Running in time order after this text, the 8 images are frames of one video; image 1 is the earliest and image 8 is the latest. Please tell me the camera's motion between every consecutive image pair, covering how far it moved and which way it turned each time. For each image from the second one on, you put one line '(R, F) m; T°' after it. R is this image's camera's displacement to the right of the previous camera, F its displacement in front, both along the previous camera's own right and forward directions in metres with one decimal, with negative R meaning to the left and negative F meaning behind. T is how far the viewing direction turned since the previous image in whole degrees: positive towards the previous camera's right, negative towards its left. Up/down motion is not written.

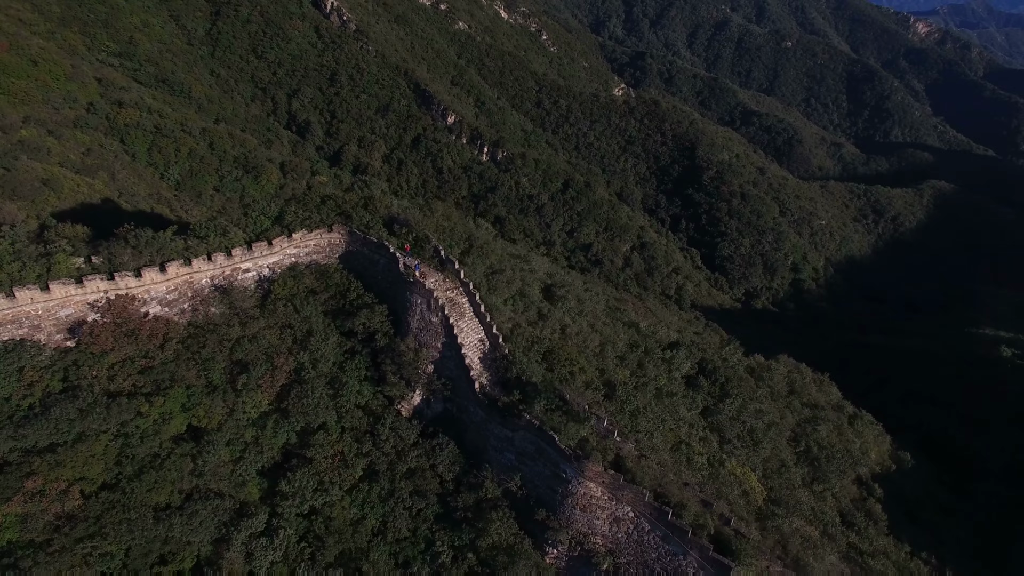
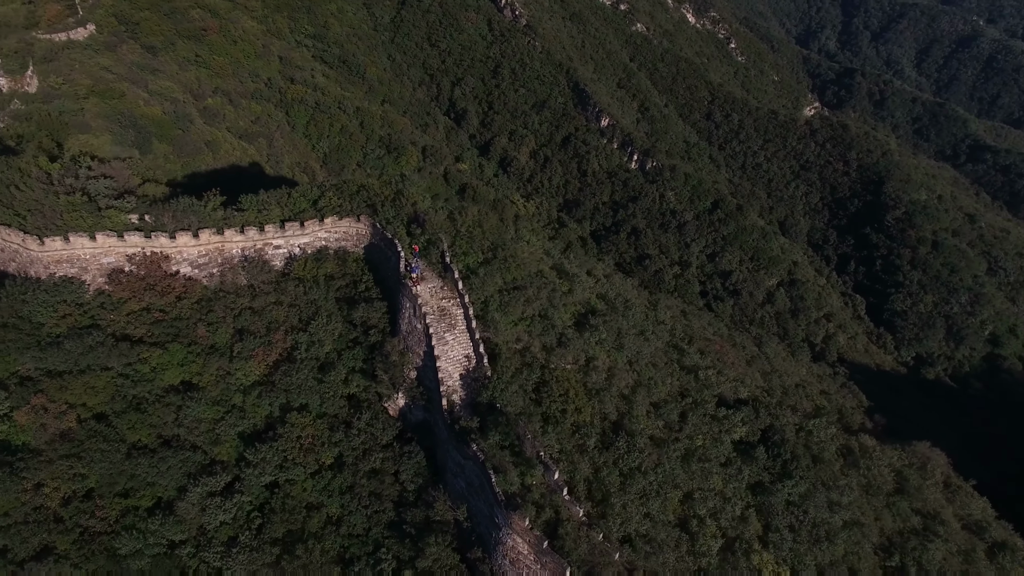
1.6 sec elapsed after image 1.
(+5.2, +1.9) m; -16°
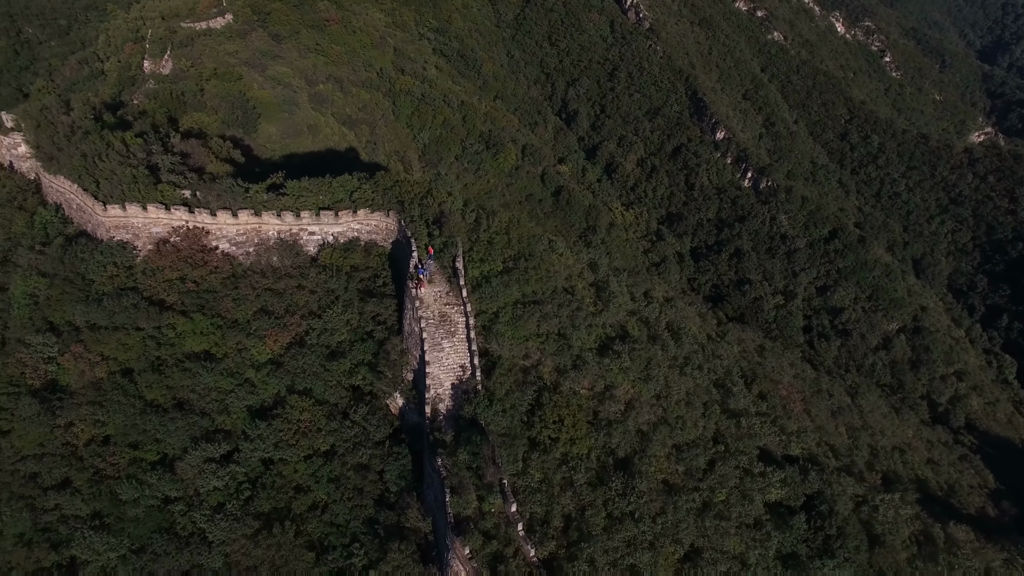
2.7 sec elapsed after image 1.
(+3.4, +1.1) m; -11°
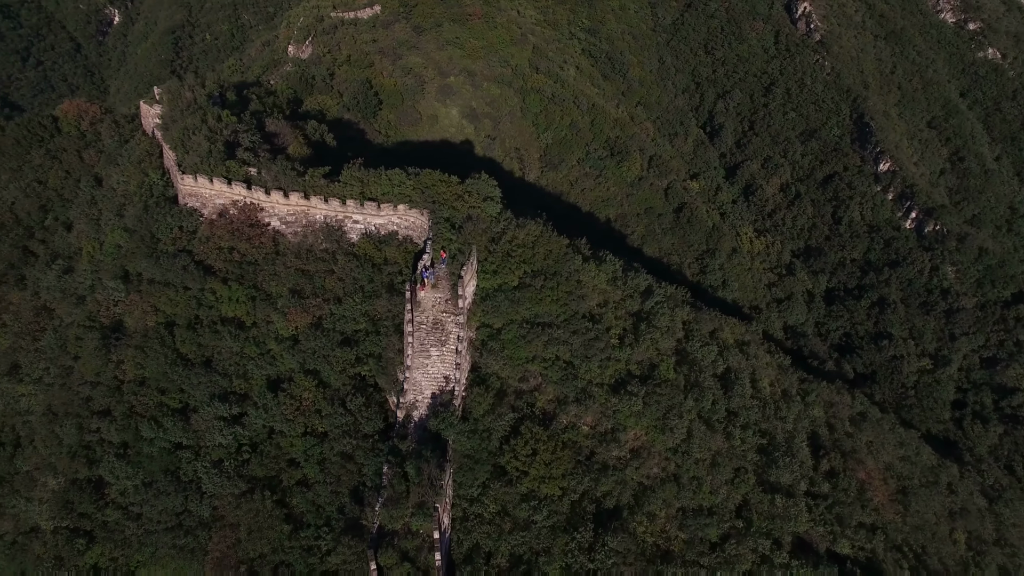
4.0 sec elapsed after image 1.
(+4.4, +1.4) m; -14°
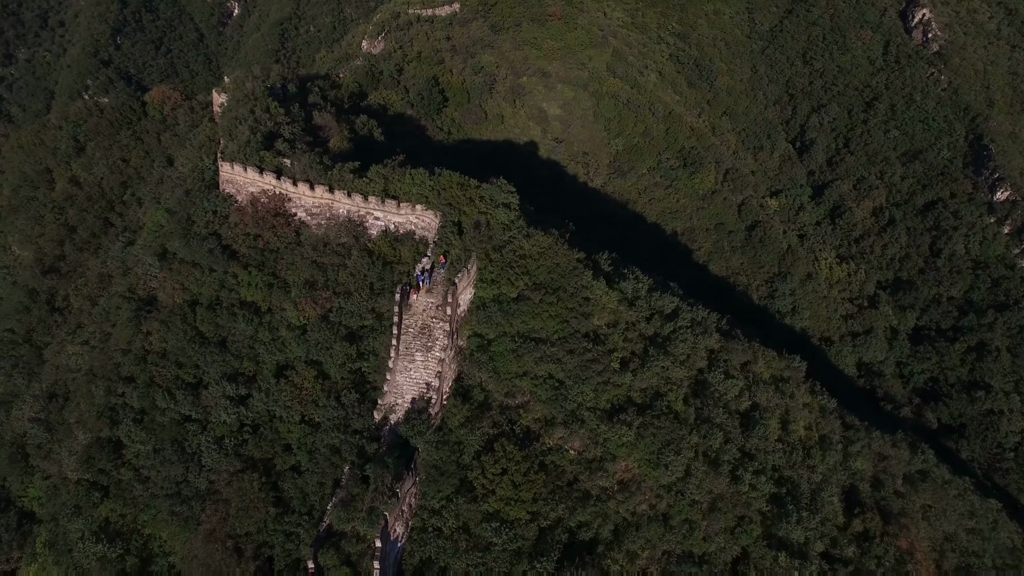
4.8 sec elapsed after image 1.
(+2.8, +0.8) m; -8°
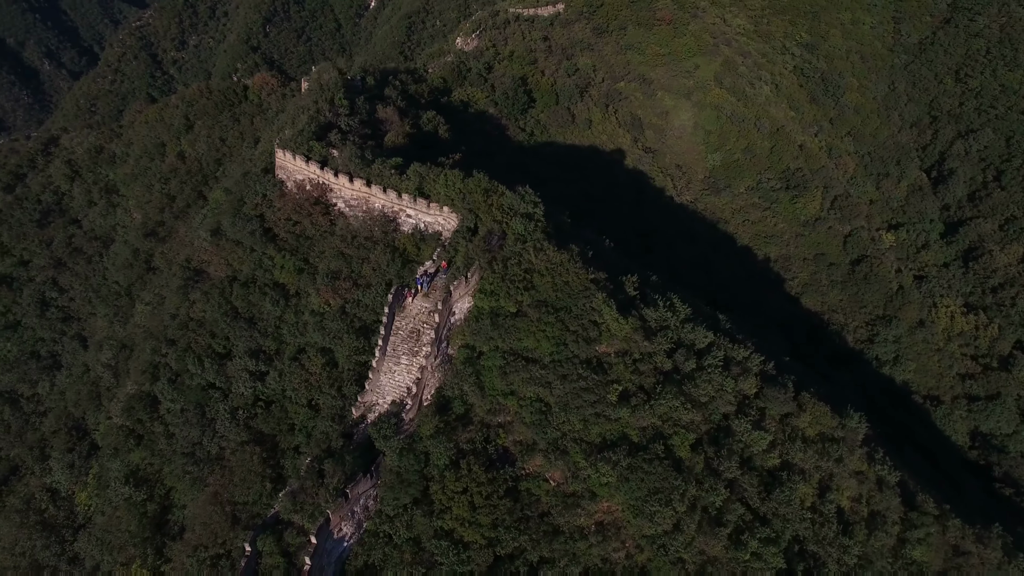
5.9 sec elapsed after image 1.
(+3.5, +1.1) m; -11°
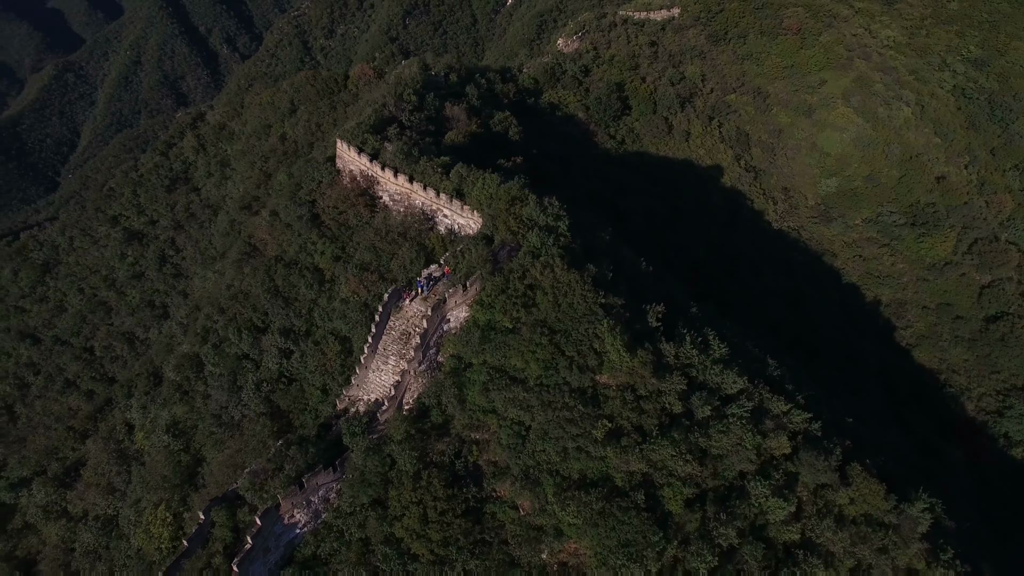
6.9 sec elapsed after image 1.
(+3.6, +1.1) m; -11°
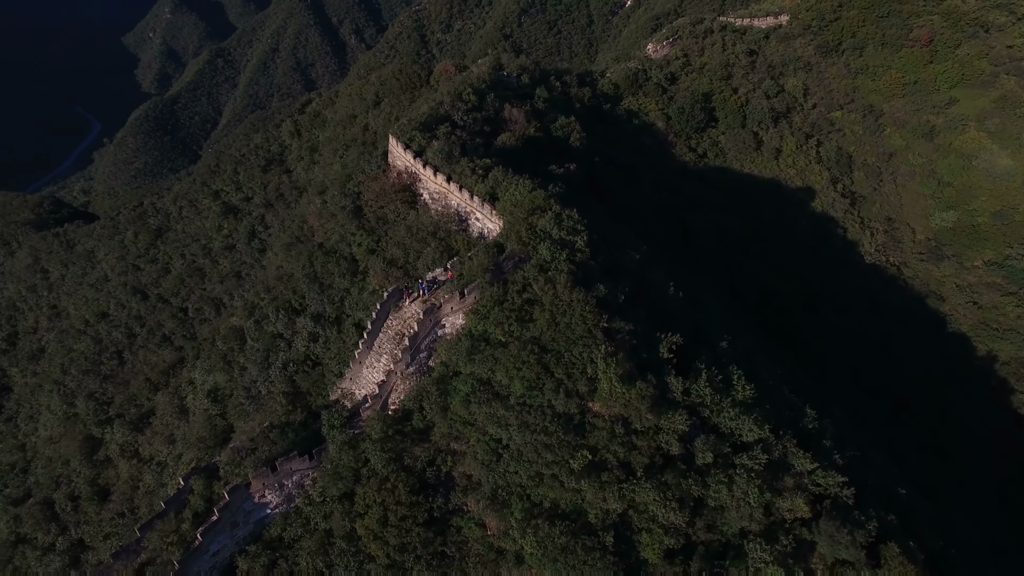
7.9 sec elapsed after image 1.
(+3.1, +0.9) m; -10°
